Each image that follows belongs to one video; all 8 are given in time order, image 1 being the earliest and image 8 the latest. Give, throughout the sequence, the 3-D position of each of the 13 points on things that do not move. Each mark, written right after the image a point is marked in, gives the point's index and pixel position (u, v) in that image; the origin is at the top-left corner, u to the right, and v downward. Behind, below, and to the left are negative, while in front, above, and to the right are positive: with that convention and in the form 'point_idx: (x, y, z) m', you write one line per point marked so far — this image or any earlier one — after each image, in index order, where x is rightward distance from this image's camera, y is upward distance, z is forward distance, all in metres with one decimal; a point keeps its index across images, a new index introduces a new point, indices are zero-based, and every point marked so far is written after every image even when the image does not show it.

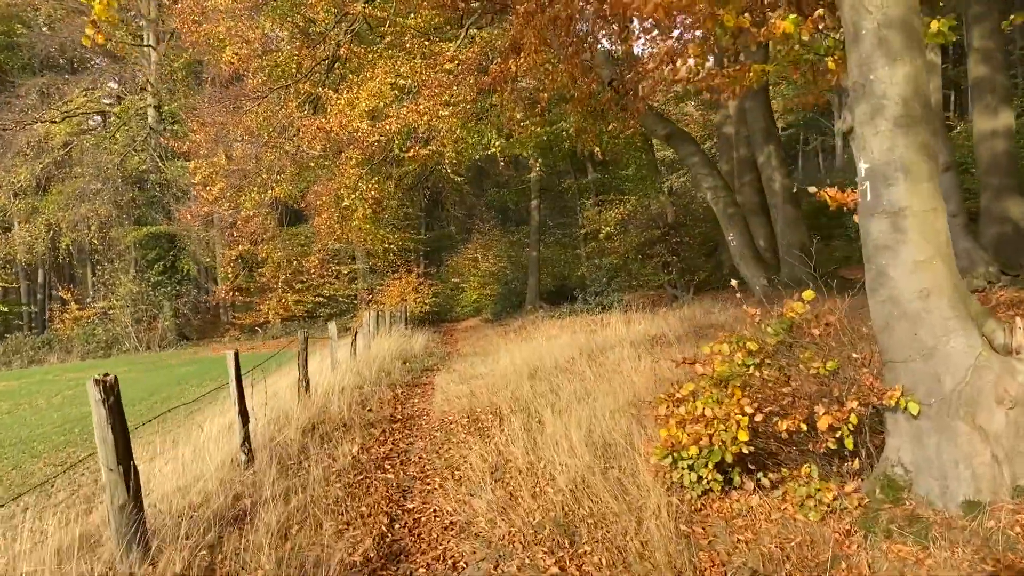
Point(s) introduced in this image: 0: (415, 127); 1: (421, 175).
0: (-1.7, +2.9, +14.2) m
1: (-2.2, +2.6, +19.2) m
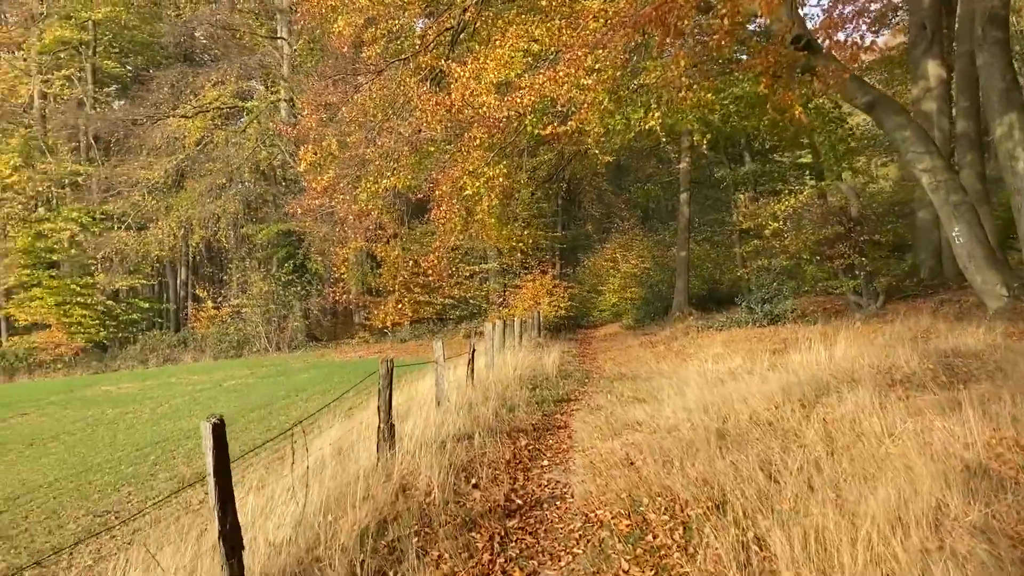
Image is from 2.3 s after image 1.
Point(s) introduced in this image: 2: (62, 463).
0: (+0.6, +2.8, +11.9) m
1: (+0.9, +2.6, +16.9) m
2: (-5.2, -2.0, +9.3) m
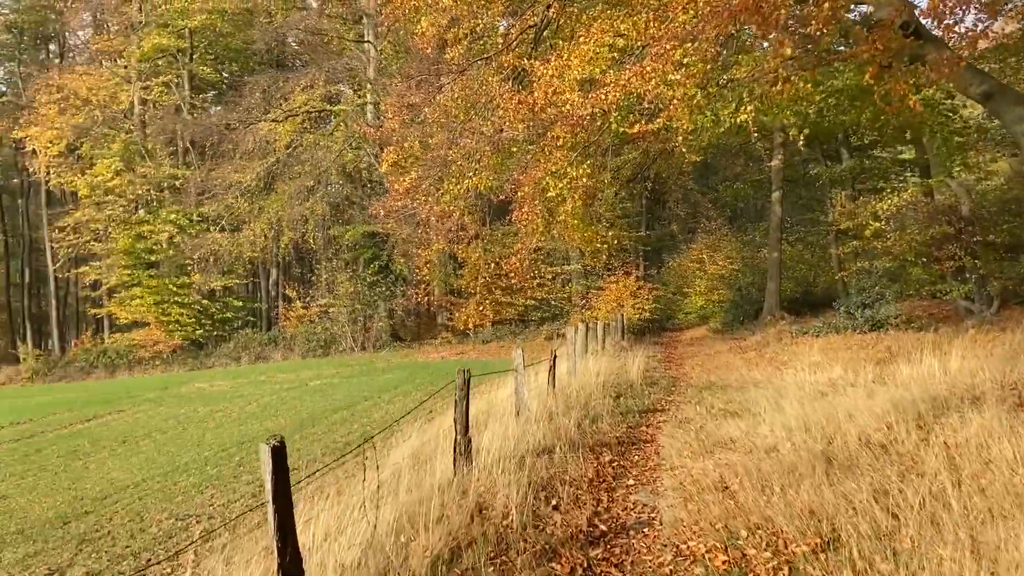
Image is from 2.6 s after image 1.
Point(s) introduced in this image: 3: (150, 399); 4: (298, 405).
0: (+1.8, +2.7, +11.5) m
1: (+2.7, +2.5, +16.4) m
2: (-4.3, -2.1, +9.5) m
3: (-8.0, -2.4, +17.8) m
4: (-3.7, -2.0, +14.1) m
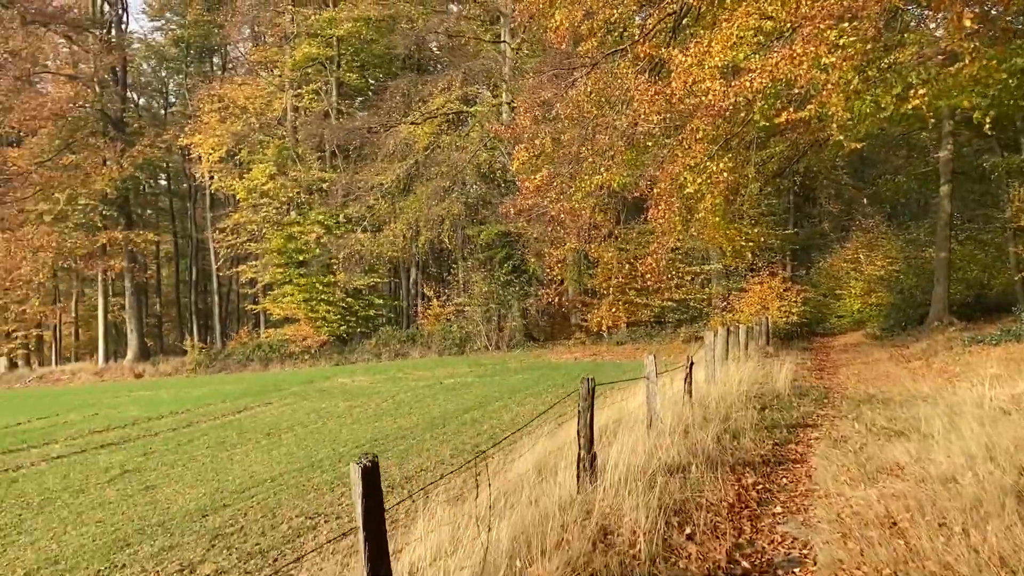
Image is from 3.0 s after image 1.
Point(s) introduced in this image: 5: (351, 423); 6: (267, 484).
0: (+3.6, +2.7, +10.7) m
1: (+5.3, +2.5, +15.4) m
2: (-2.7, -2.0, +9.8) m
3: (-5.0, -2.4, +18.5) m
4: (-1.4, -2.0, +14.1) m
5: (-2.5, -2.1, +12.5) m
6: (-2.4, -2.0, +8.0) m
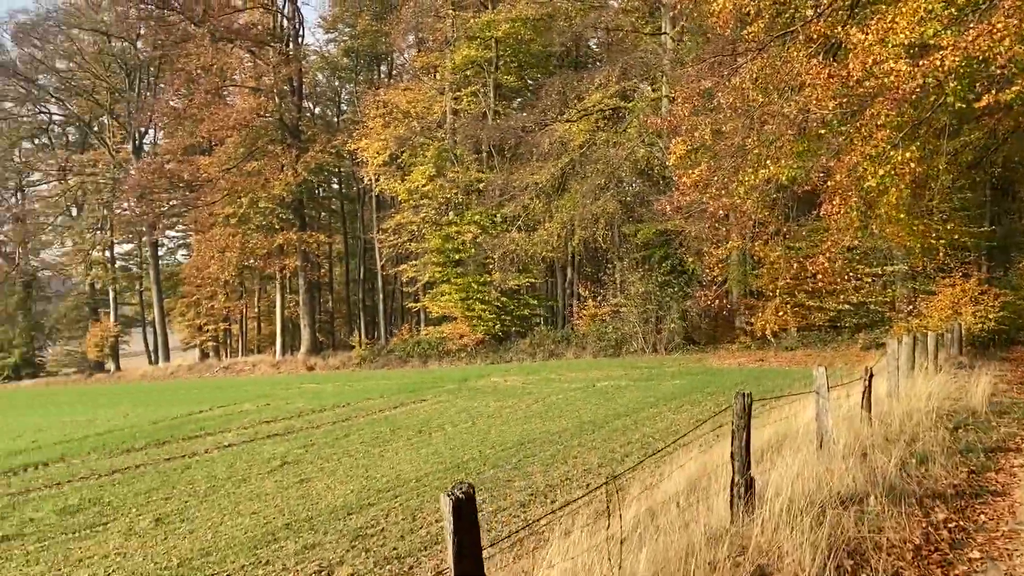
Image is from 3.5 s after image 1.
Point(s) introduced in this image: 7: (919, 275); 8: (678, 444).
0: (+5.5, +2.7, +9.4) m
1: (+8.1, +2.4, +13.7) m
2: (-0.9, -2.0, +9.7) m
3: (-1.4, -2.4, +18.8) m
4: (+1.2, -2.0, +13.8) m
5: (-0.2, -2.1, +12.4) m
6: (-1.0, -2.0, +8.0) m
7: (+9.4, +0.4, +18.6) m
8: (+1.7, -1.6, +8.5) m
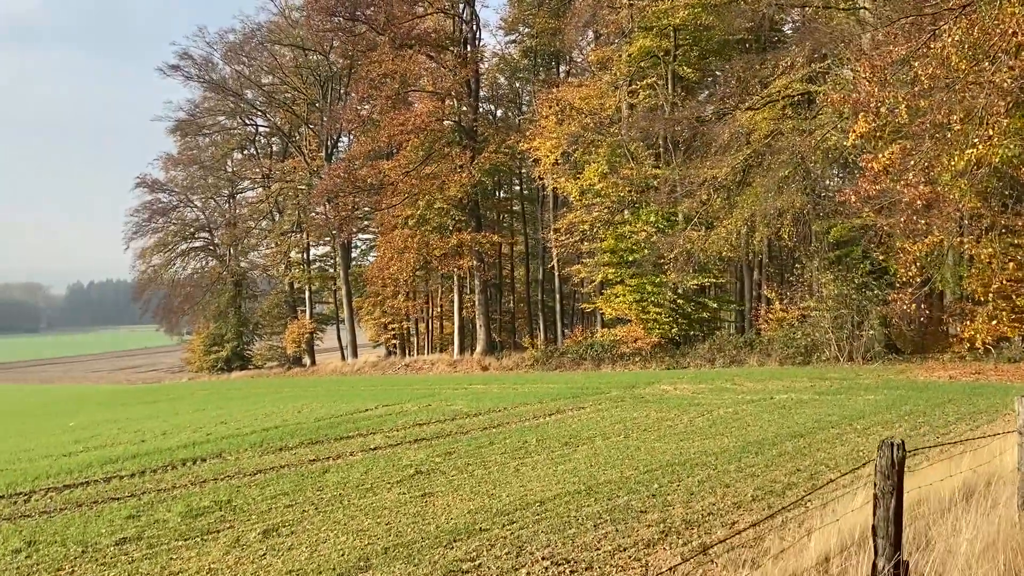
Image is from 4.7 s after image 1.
0: (+6.9, +2.6, +7.0) m
1: (+10.4, +2.4, +10.7) m
2: (+0.7, -2.1, +8.9) m
3: (+2.3, -2.4, +17.8) m
4: (+3.7, -2.1, +12.3) m
5: (+2.0, -2.1, +11.3) m
6: (+0.2, -2.0, +7.2) m
7: (+12.7, +0.3, +15.1) m
8: (+3.0, -1.6, +7.0) m
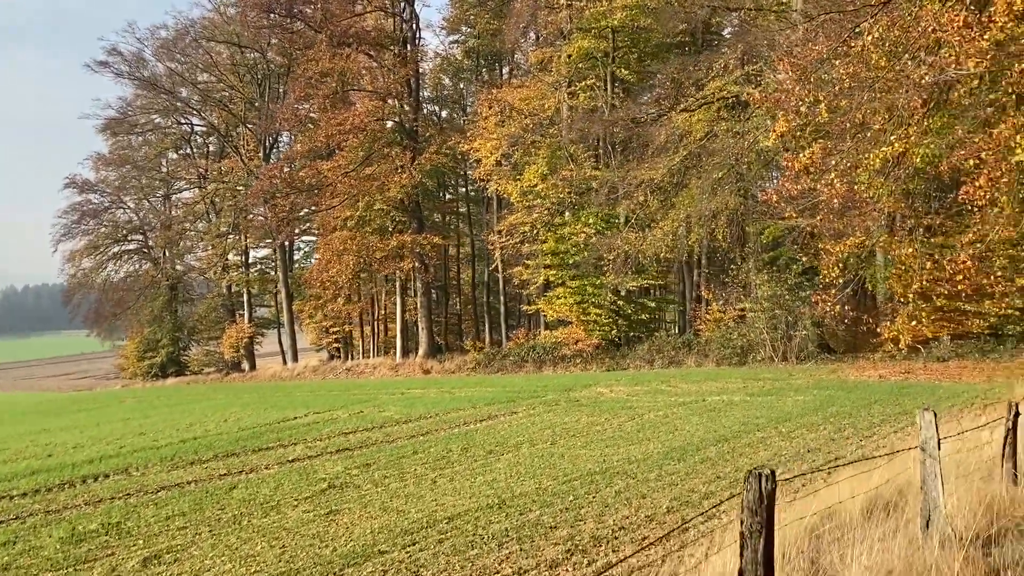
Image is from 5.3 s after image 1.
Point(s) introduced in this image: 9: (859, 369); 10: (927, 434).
0: (+6.0, +2.6, +7.1) m
1: (+9.3, +2.4, +10.9) m
2: (-0.2, -2.1, +8.6) m
3: (+0.8, -2.4, +17.6) m
4: (+2.6, -2.1, +12.2) m
5: (+1.0, -2.2, +11.0) m
6: (-0.6, -2.0, +6.9) m
7: (+11.4, +0.3, +15.5) m
8: (+2.2, -1.7, +6.9) m
9: (+7.6, -1.8, +17.8) m
10: (+2.3, -0.8, +4.4) m
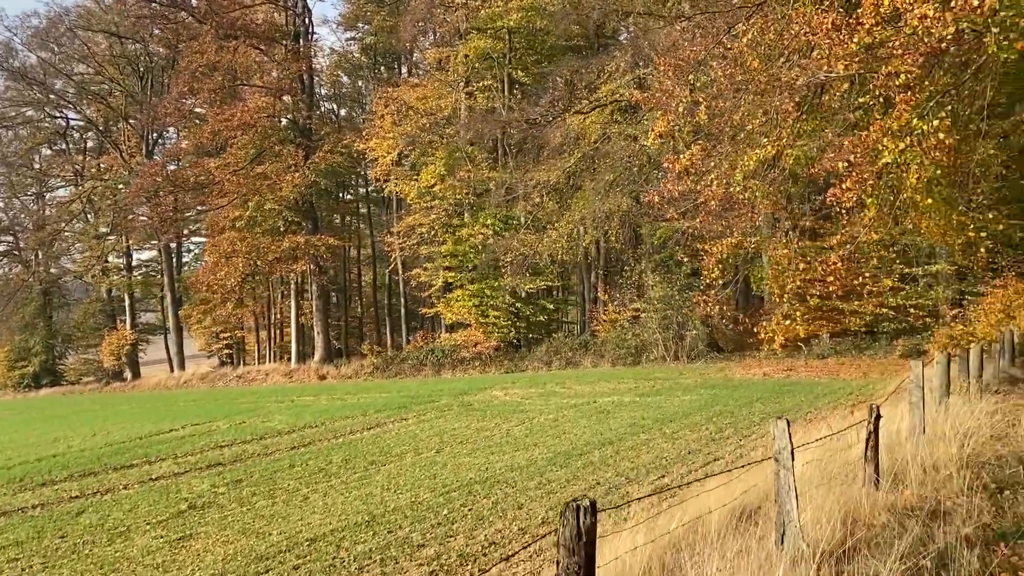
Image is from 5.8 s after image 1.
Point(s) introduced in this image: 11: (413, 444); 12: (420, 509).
0: (+4.9, +2.6, +7.4) m
1: (+7.7, +2.4, +11.6) m
2: (-1.5, -2.2, +8.1) m
3: (-1.5, -2.5, +17.2) m
4: (+0.9, -2.1, +12.0) m
5: (-0.6, -2.2, +10.7) m
6: (-1.7, -2.1, +6.4) m
7: (+9.3, +0.3, +16.4) m
8: (+1.1, -1.7, +6.7) m
9: (+5.2, -1.8, +18.2) m
10: (+1.5, -0.8, +4.2) m
11: (-1.5, -2.3, +12.1) m
12: (-0.8, -2.1, +7.6) m
